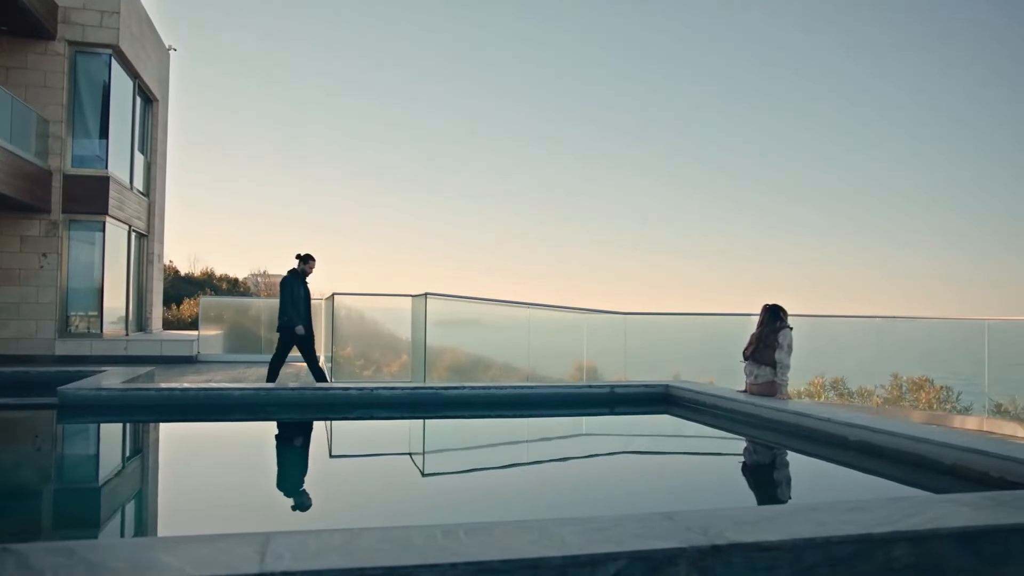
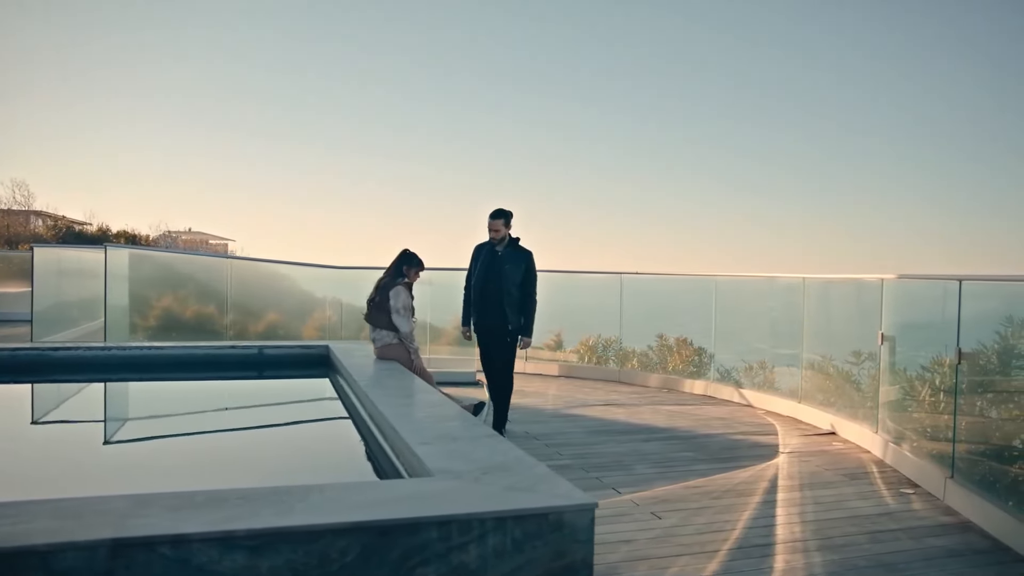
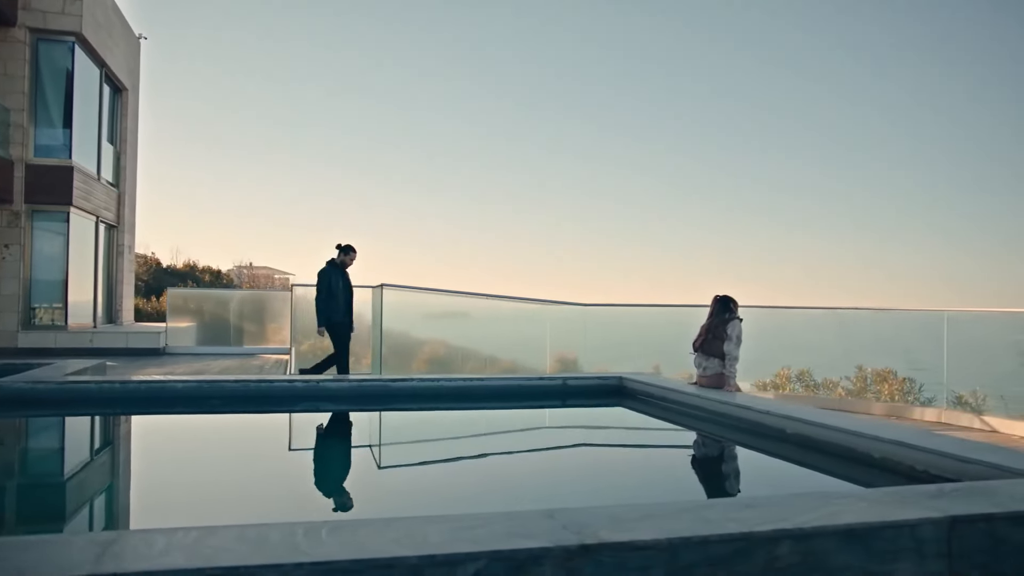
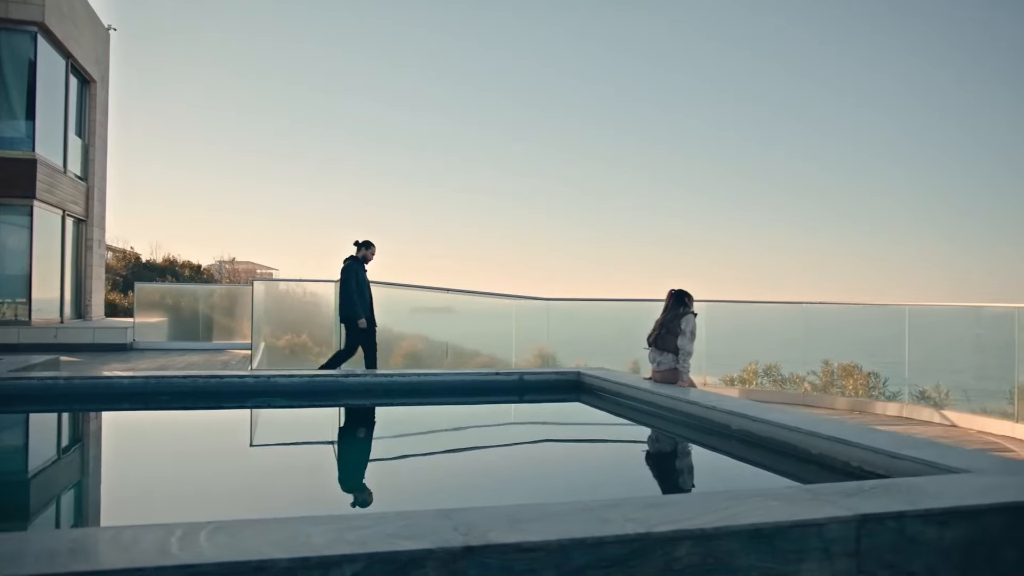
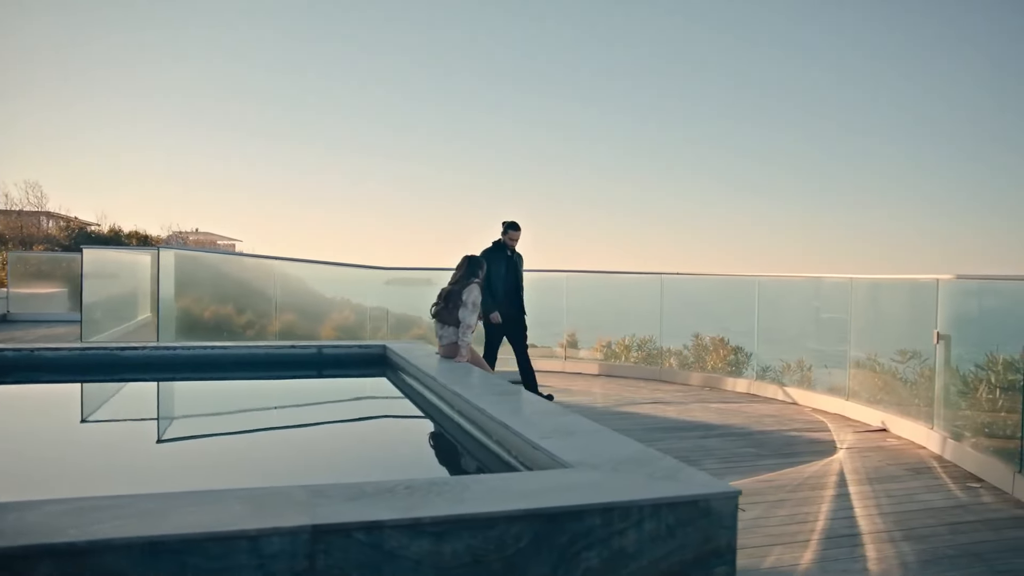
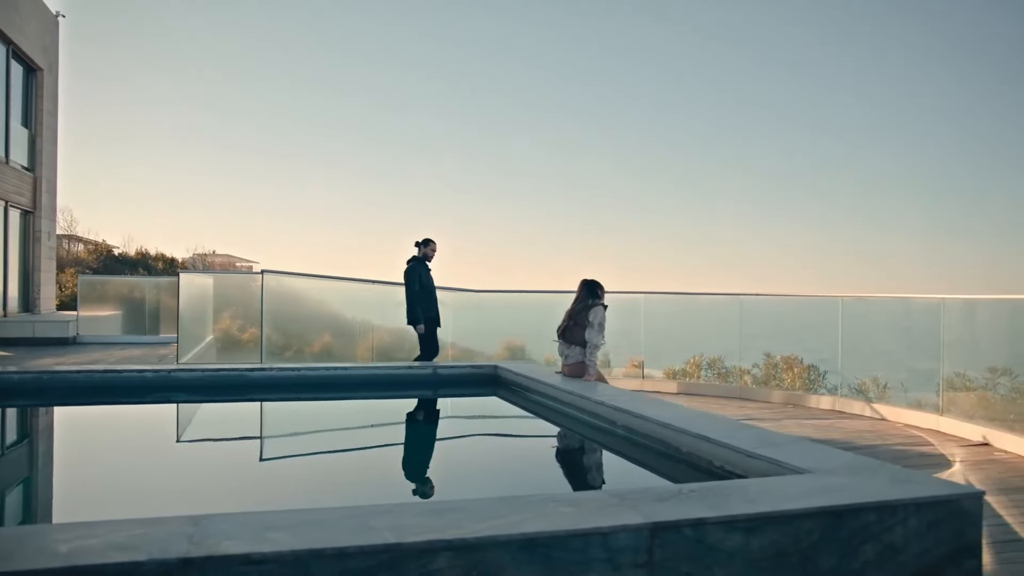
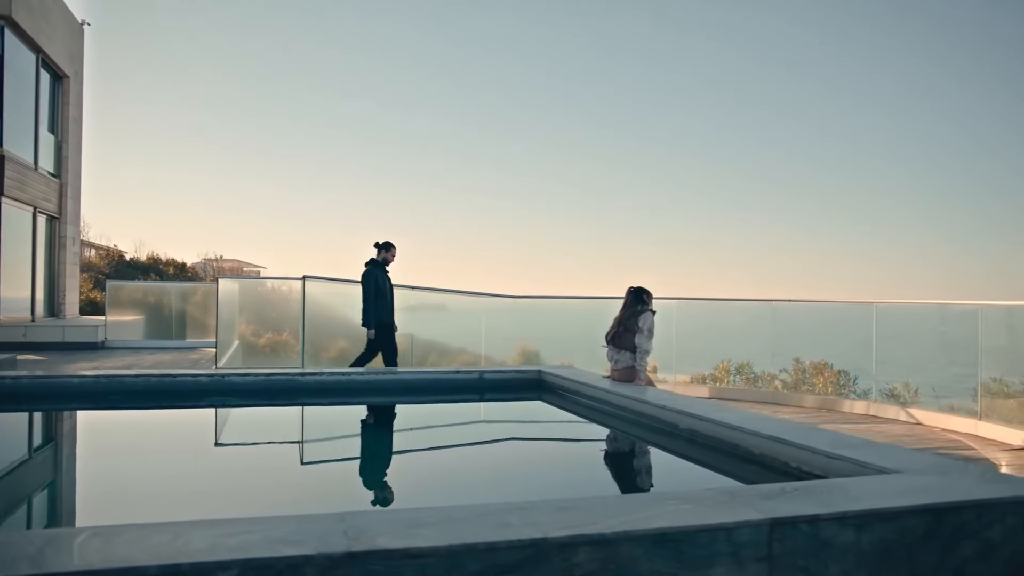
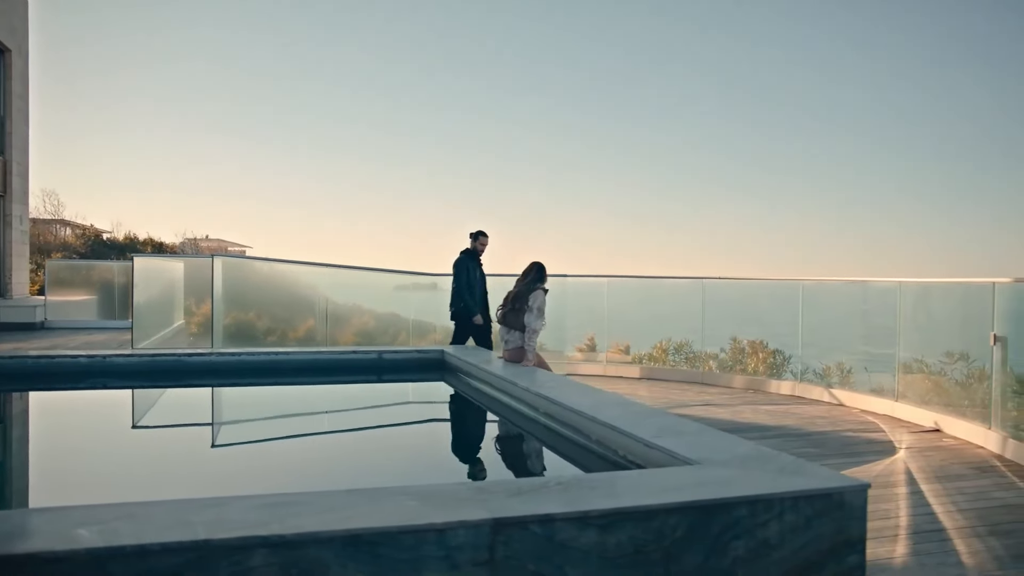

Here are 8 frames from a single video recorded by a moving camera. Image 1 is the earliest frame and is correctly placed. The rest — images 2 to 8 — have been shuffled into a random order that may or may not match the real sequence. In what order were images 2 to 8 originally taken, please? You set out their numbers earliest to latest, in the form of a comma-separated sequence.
3, 4, 7, 6, 8, 5, 2
